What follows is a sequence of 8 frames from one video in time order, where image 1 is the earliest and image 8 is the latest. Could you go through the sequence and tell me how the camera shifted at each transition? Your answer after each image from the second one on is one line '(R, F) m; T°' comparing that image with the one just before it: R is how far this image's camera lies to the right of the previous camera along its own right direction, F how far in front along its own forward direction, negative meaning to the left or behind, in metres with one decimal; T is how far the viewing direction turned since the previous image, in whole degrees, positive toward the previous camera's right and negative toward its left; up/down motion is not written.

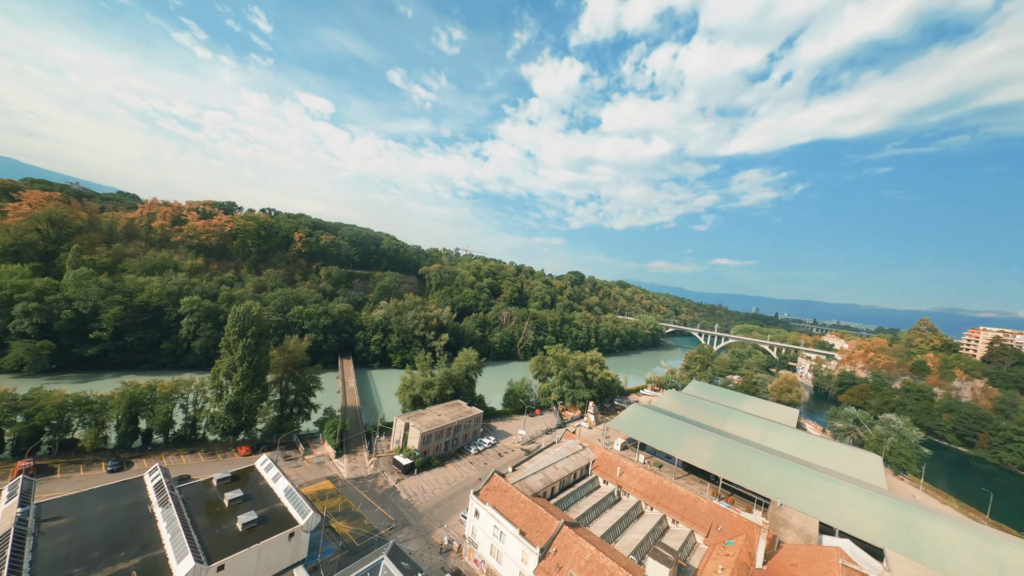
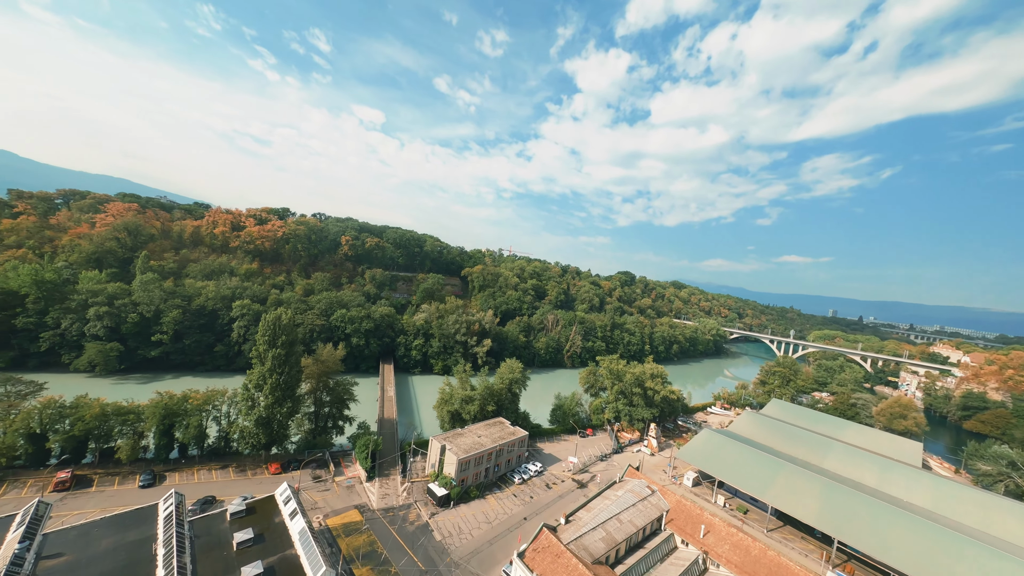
(-0.4, +3.6) m; -7°
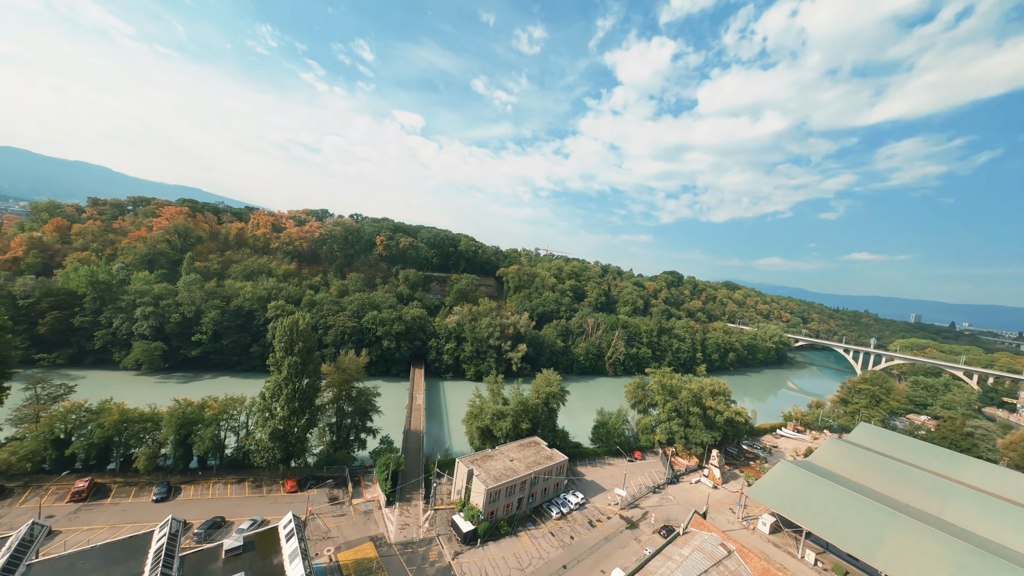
(-0.1, +3.2) m; -6°
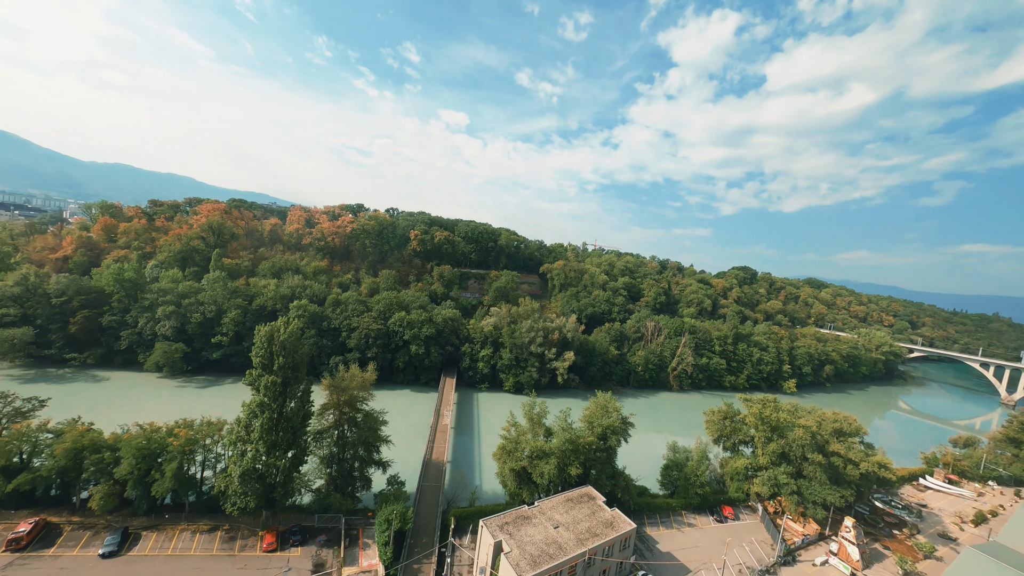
(0.0, +6.4) m; -8°
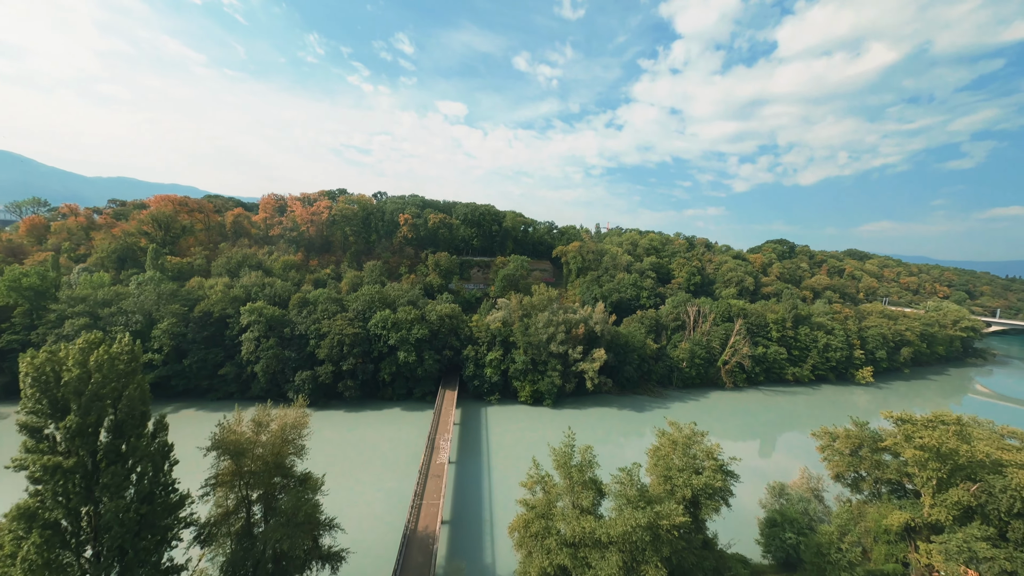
(-0.2, +8.2) m; -1°
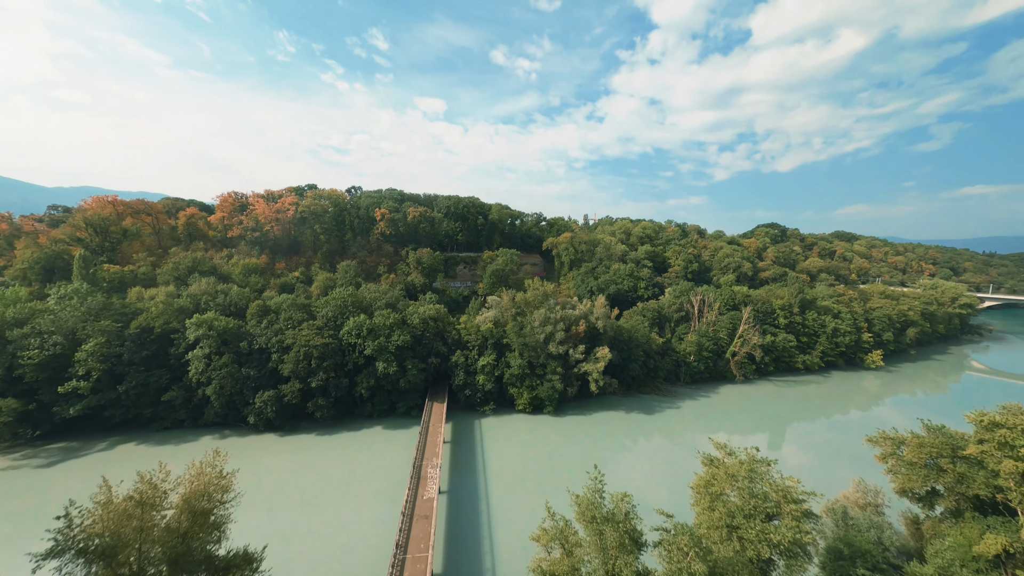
(-0.3, +3.3) m; +2°
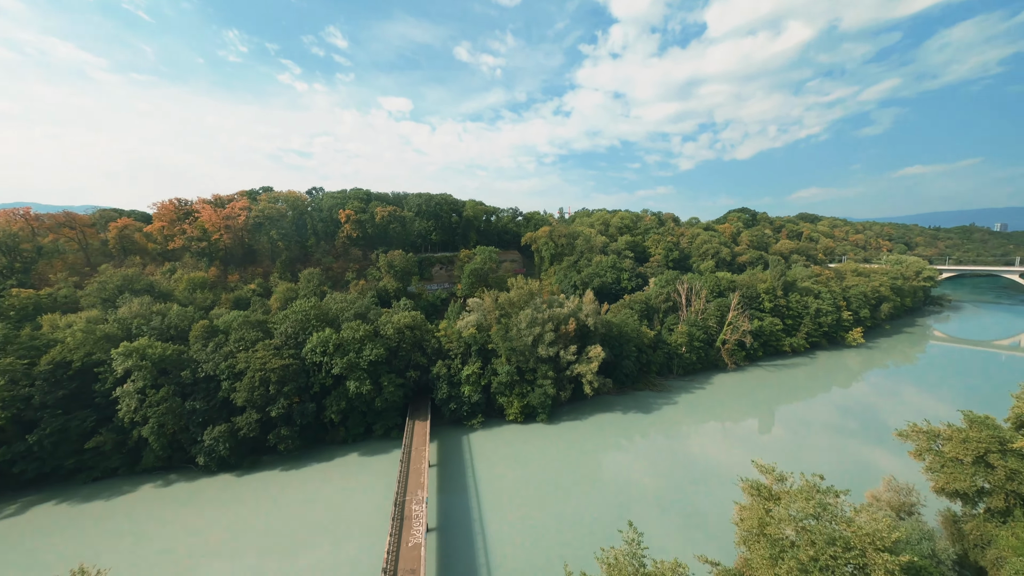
(-0.3, +2.2) m; +4°
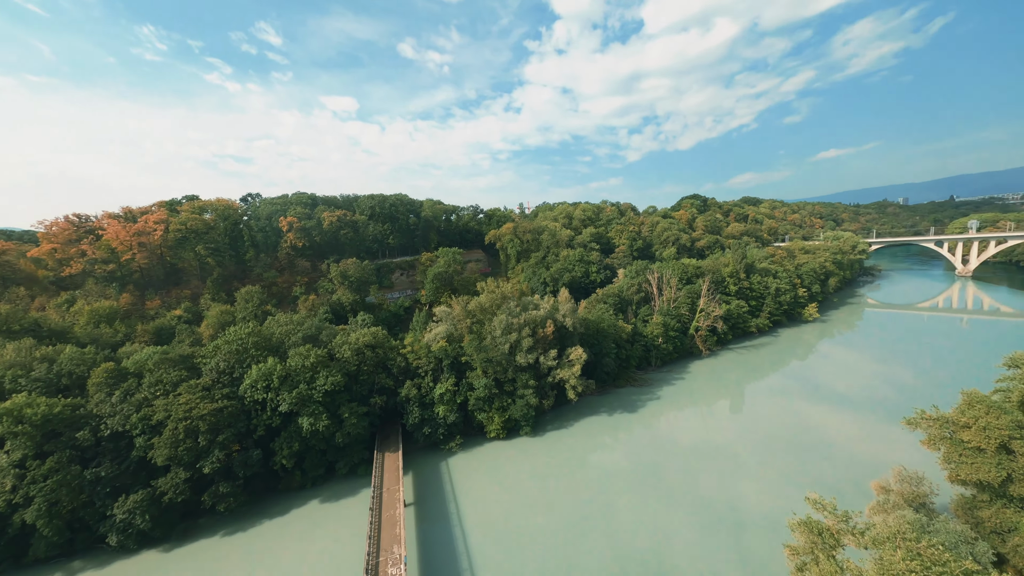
(-0.4, +2.1) m; +6°
